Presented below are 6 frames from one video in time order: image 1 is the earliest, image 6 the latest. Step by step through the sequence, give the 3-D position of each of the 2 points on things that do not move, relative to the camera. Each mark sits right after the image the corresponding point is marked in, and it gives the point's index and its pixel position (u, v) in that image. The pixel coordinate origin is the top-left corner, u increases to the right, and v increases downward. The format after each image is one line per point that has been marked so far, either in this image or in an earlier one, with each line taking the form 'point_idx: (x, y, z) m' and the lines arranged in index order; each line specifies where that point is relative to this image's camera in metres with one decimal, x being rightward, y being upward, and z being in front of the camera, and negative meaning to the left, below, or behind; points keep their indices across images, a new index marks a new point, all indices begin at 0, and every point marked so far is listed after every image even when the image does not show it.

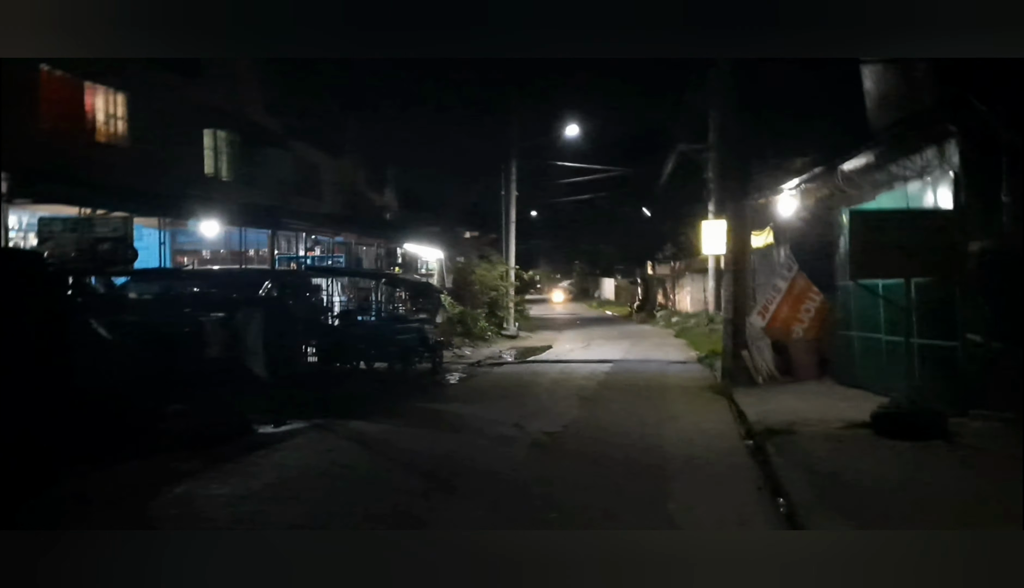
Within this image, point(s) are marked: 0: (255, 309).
0: (-2.0, -0.1, +6.4) m
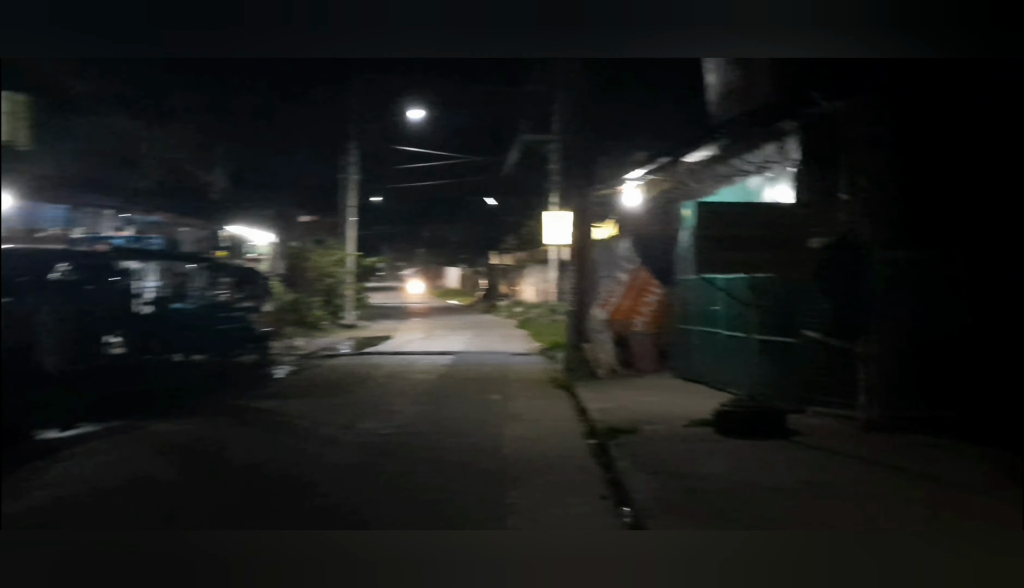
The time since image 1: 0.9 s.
0: (-3.1, 0.0, +5.7) m
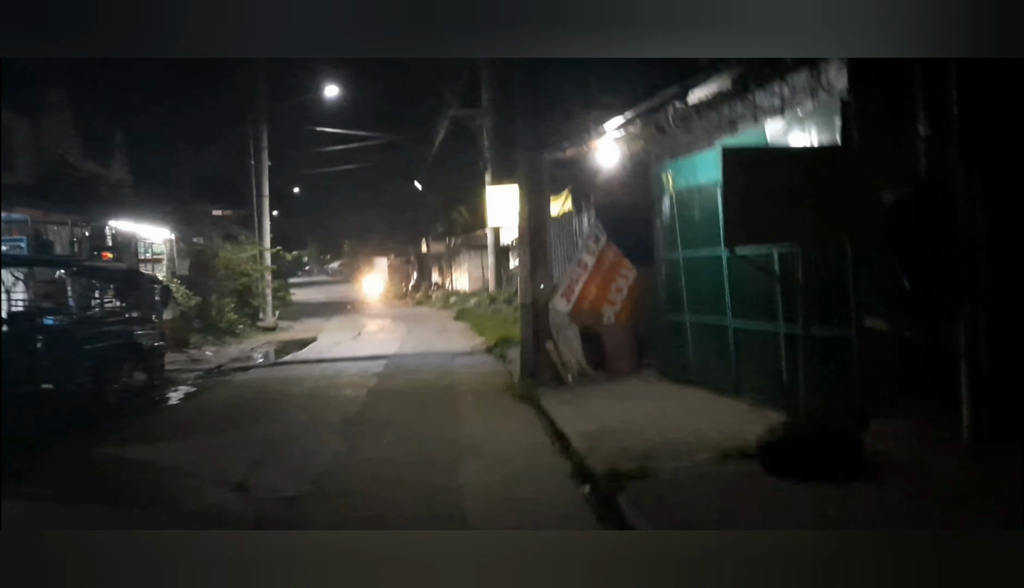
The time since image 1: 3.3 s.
0: (-3.4, -0.1, +4.5) m
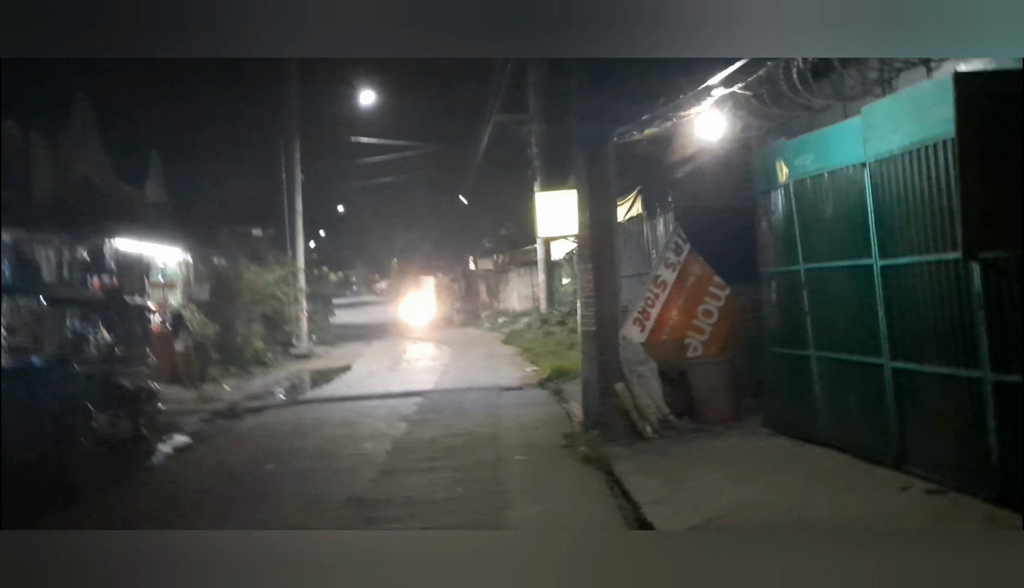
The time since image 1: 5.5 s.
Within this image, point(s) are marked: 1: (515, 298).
0: (-3.2, -0.3, +3.7) m
1: (+0.1, 0.0, +4.6) m
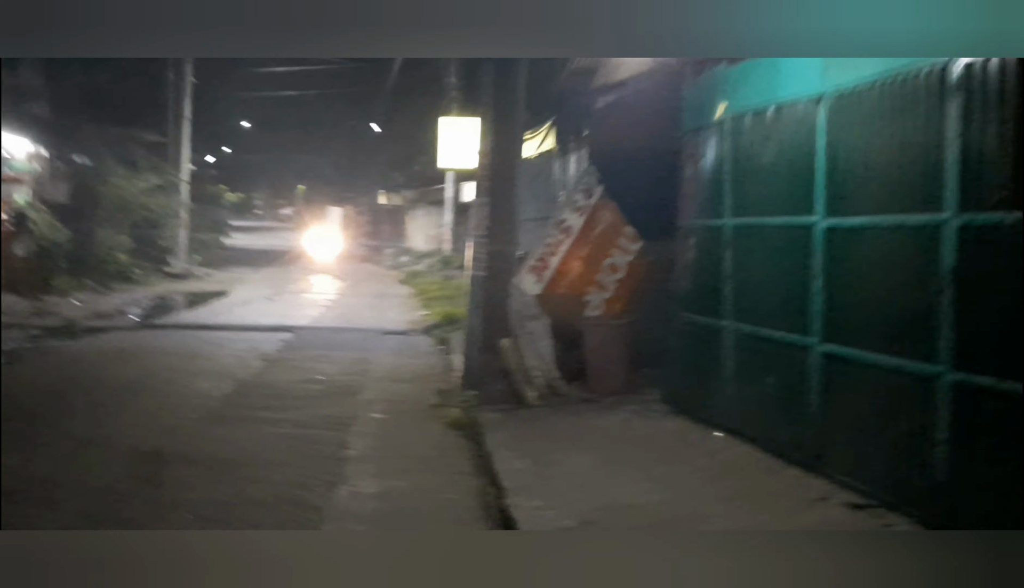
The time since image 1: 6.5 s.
0: (-3.6, +0.3, +2.9) m
1: (-0.5, +0.3, +4.1) m
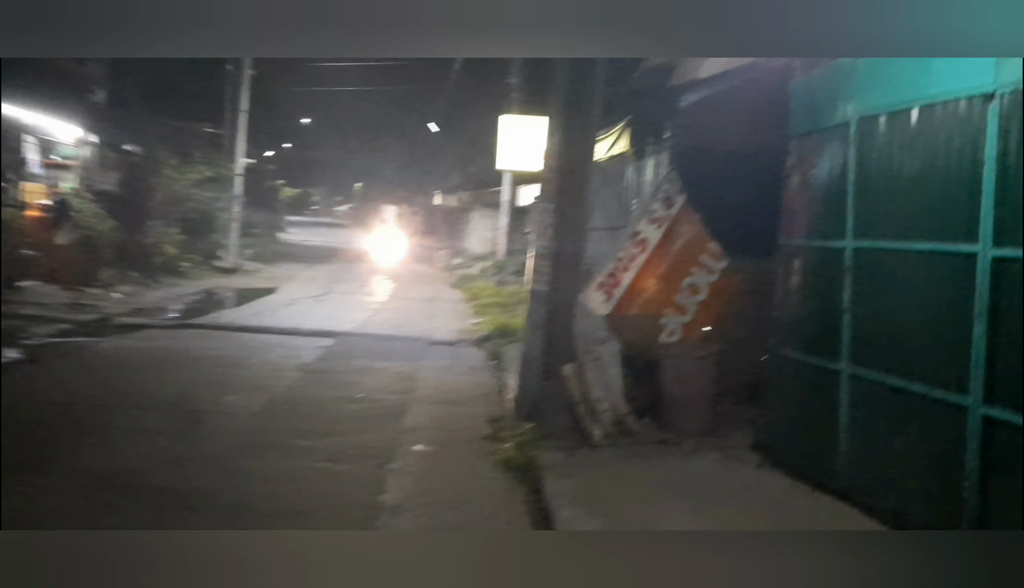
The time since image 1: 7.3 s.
0: (-3.4, +0.4, +2.7) m
1: (-0.2, +0.2, +3.8) m
